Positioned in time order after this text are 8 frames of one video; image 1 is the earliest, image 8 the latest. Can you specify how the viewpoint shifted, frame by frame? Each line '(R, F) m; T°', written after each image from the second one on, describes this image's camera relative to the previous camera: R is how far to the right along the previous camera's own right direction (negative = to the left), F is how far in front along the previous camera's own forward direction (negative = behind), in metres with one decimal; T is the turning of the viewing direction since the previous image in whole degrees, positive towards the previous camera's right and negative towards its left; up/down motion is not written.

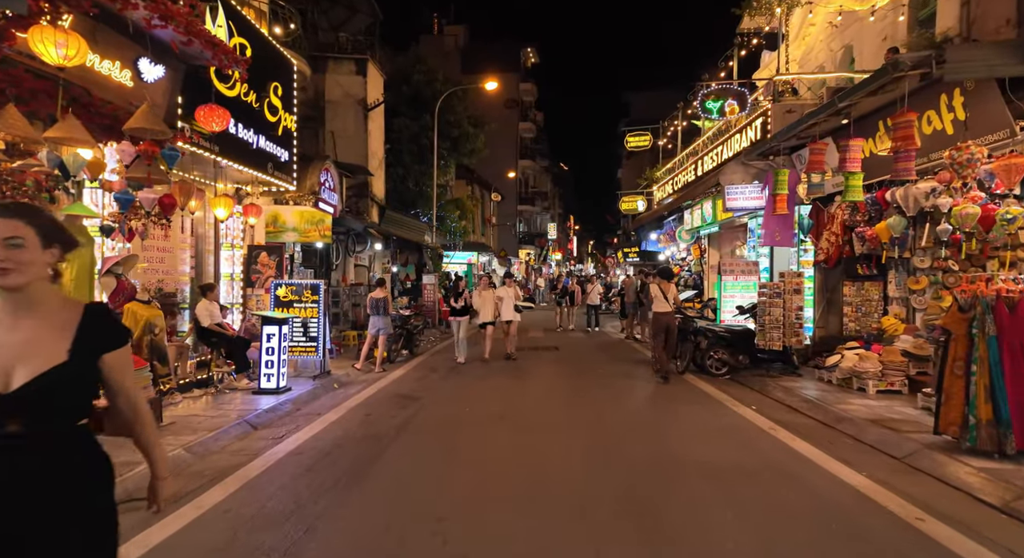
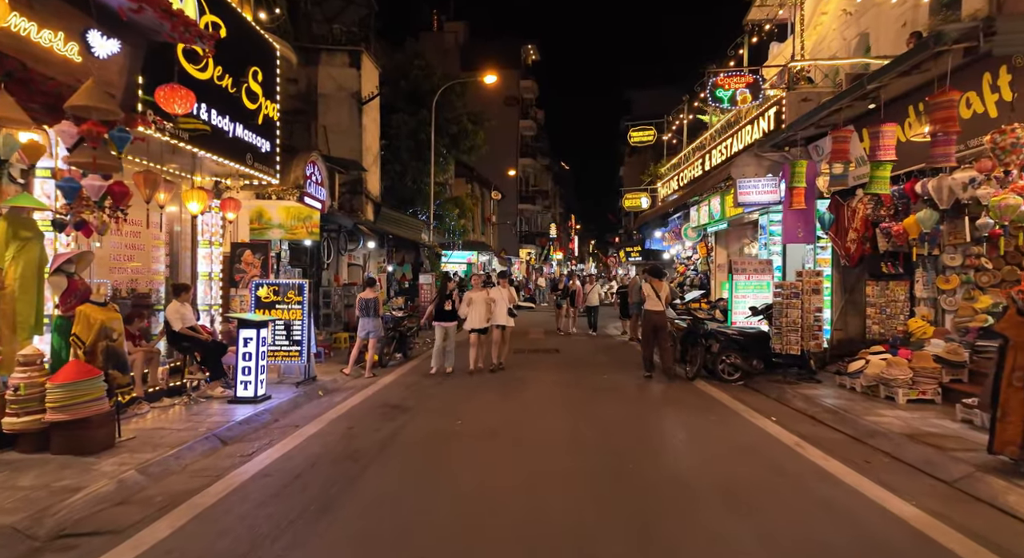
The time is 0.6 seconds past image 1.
(+0.1, +0.7) m; 0°
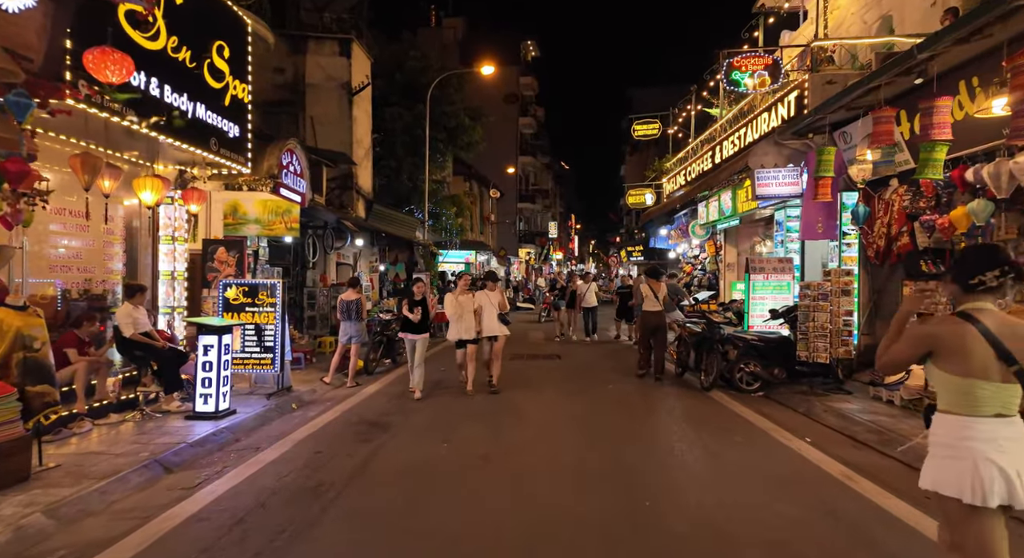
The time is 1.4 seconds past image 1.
(+0.1, +1.0) m; 0°
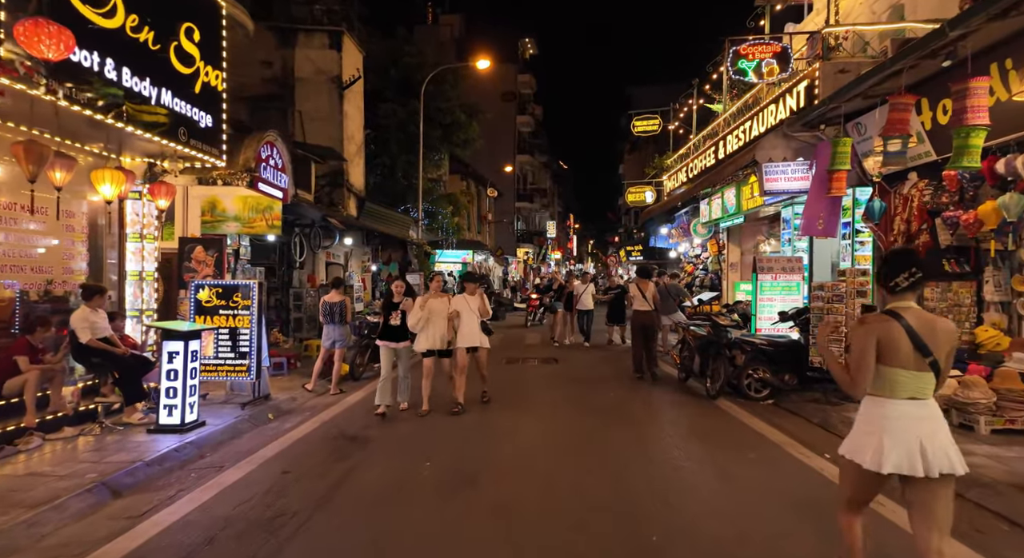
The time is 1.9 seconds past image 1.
(+0.1, +0.6) m; 0°
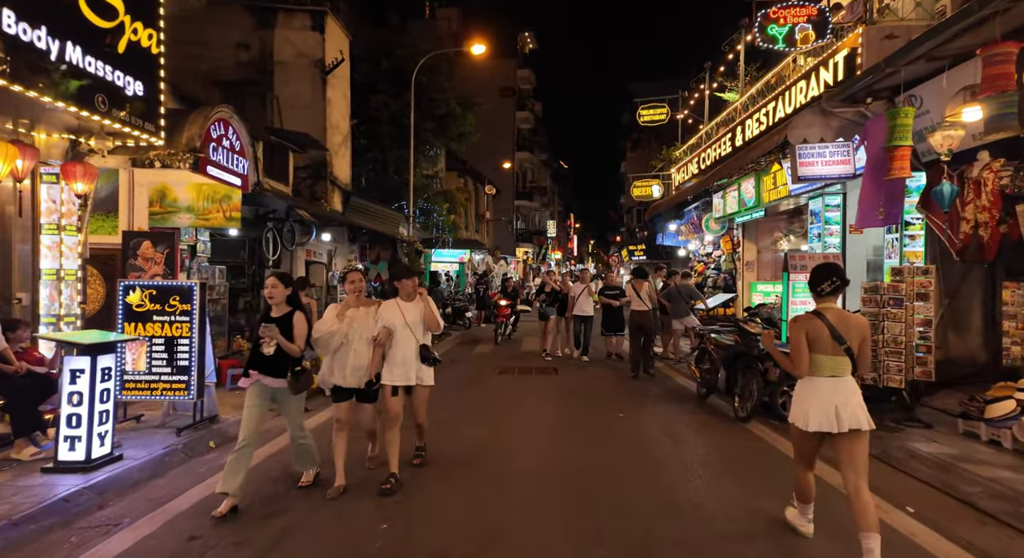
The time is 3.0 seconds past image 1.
(+0.1, +1.5) m; 0°
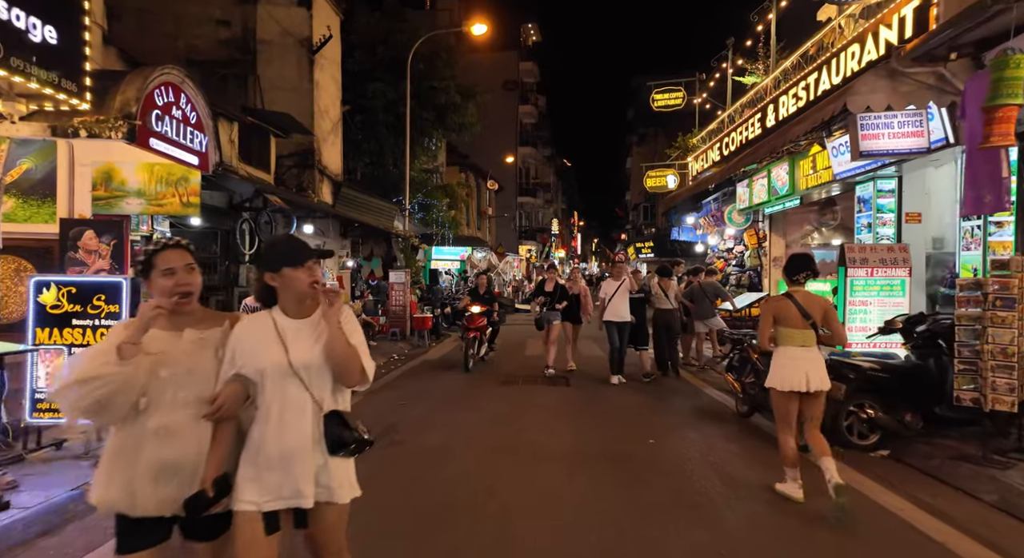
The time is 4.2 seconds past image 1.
(0.0, +1.5) m; 0°
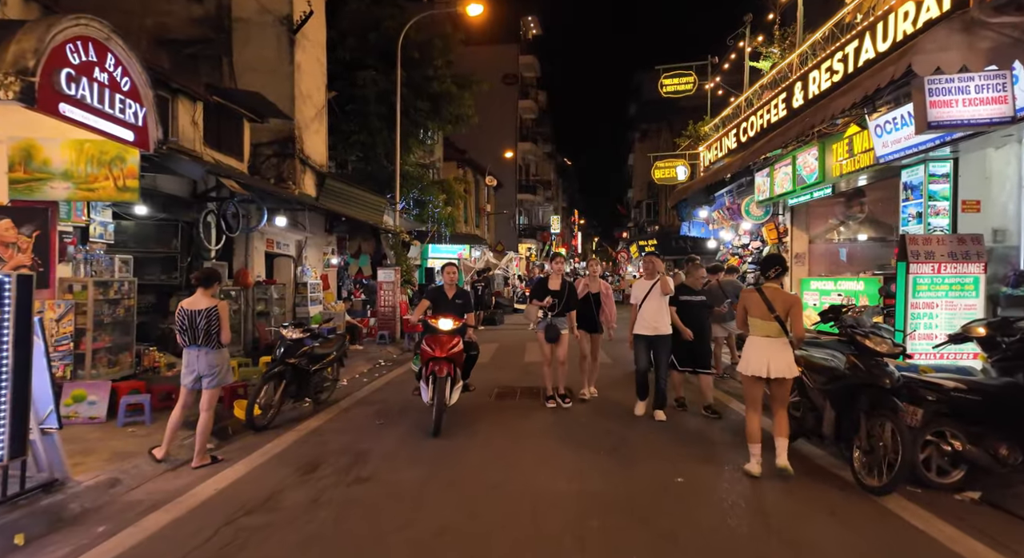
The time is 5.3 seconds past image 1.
(+0.1, +1.3) m; 0°
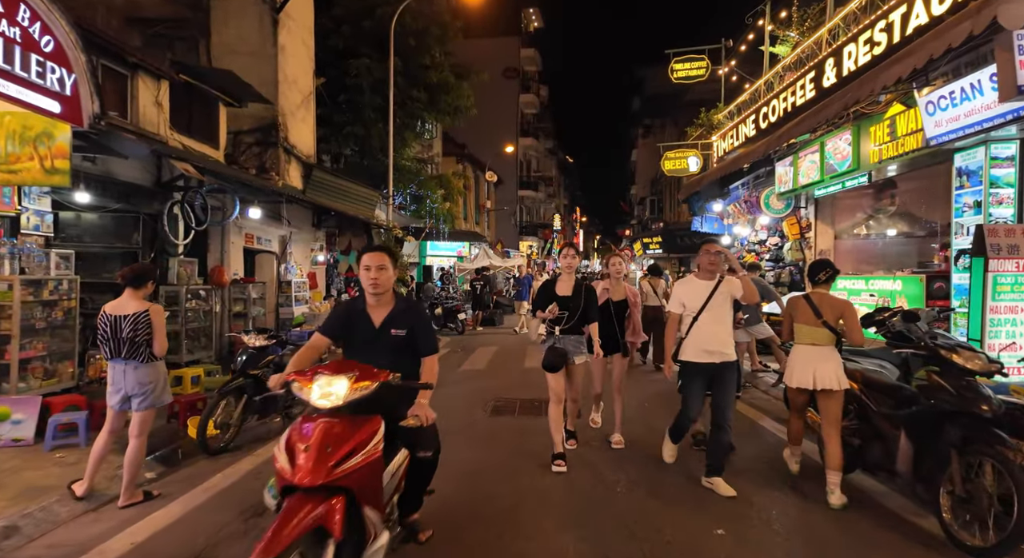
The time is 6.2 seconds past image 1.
(0.0, +1.1) m; 0°
